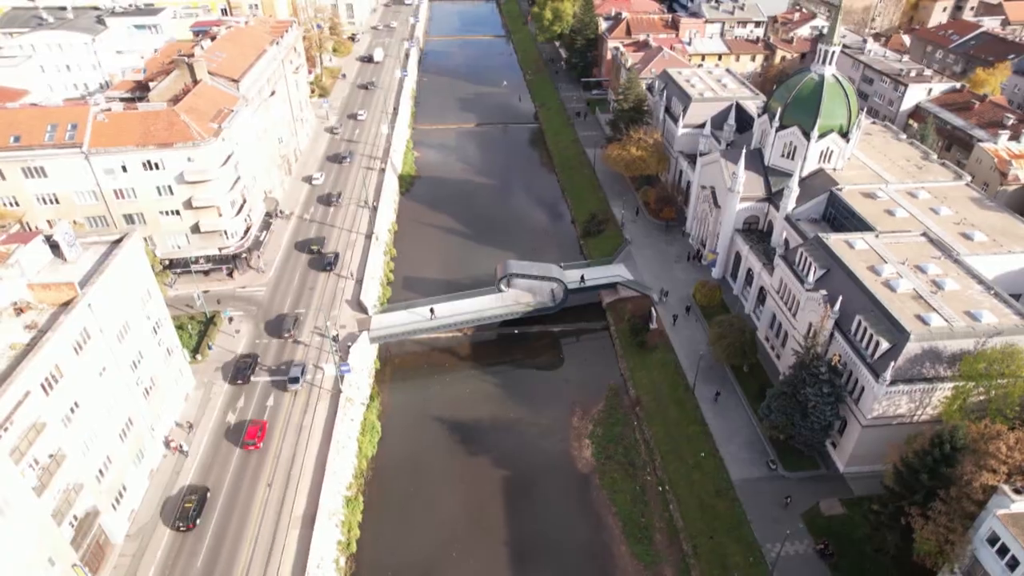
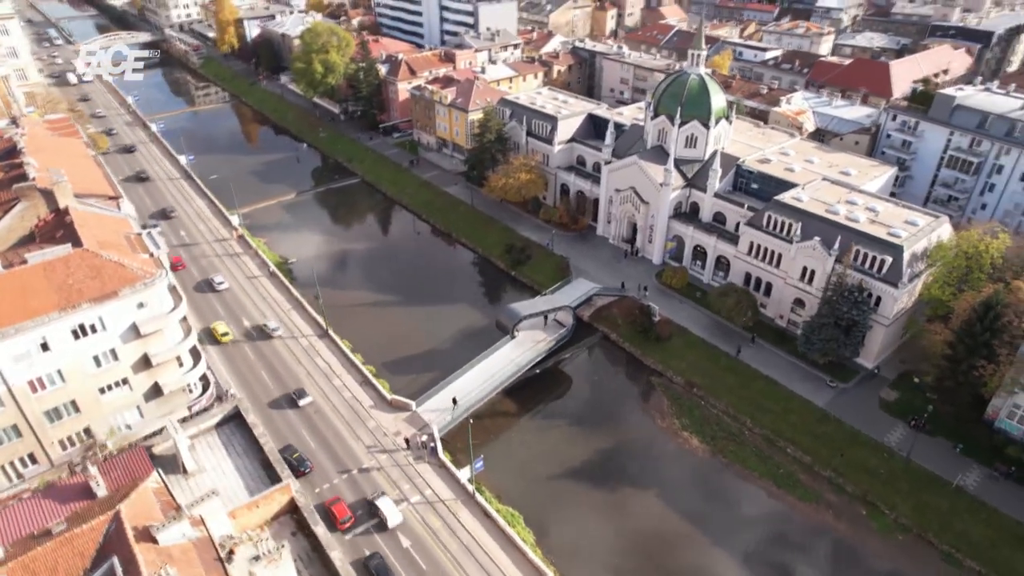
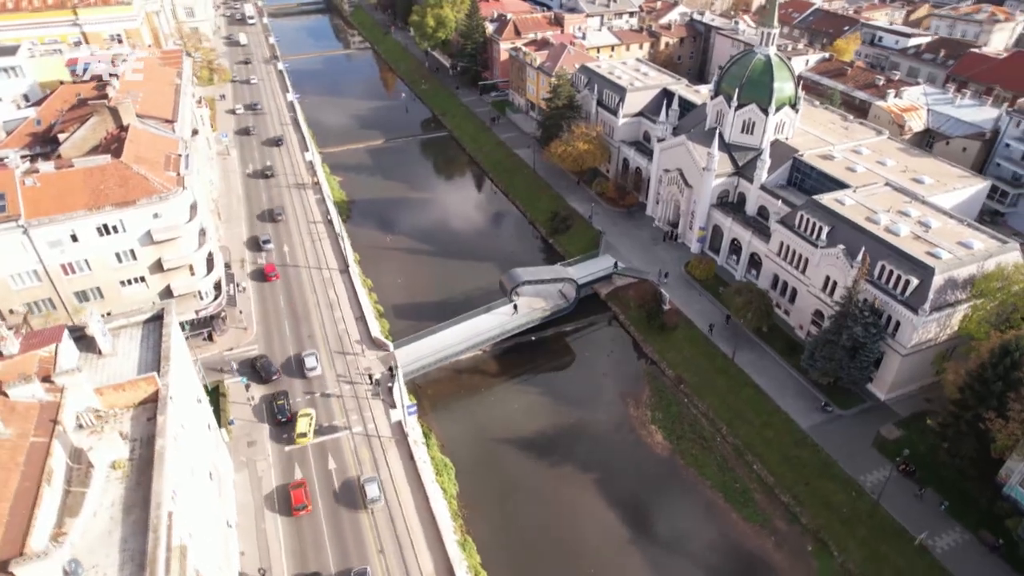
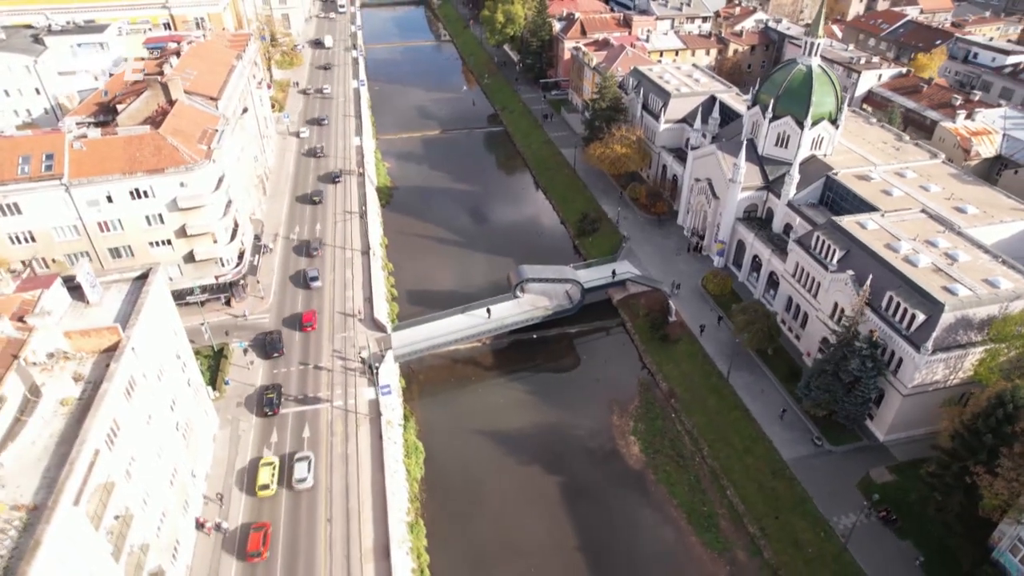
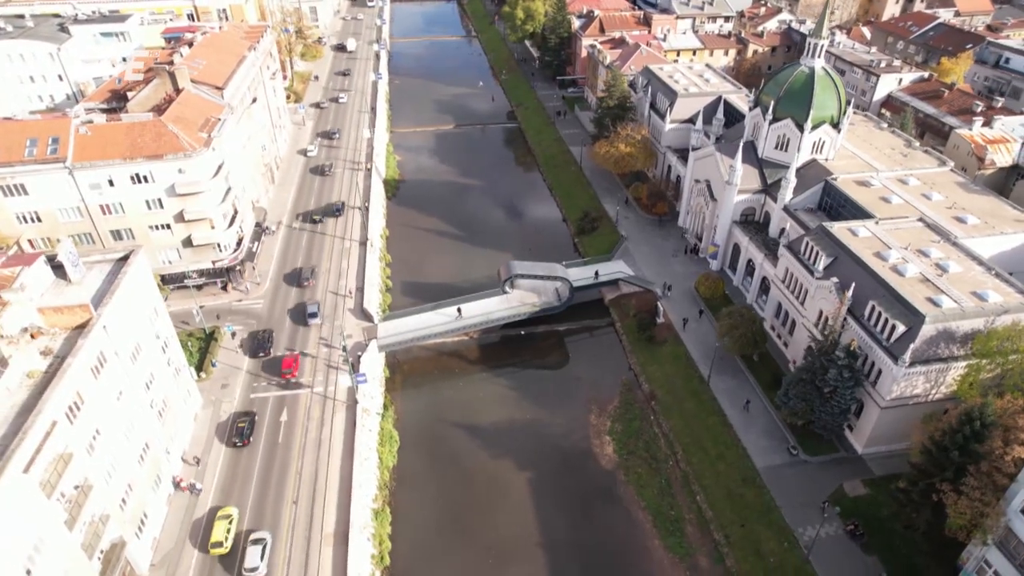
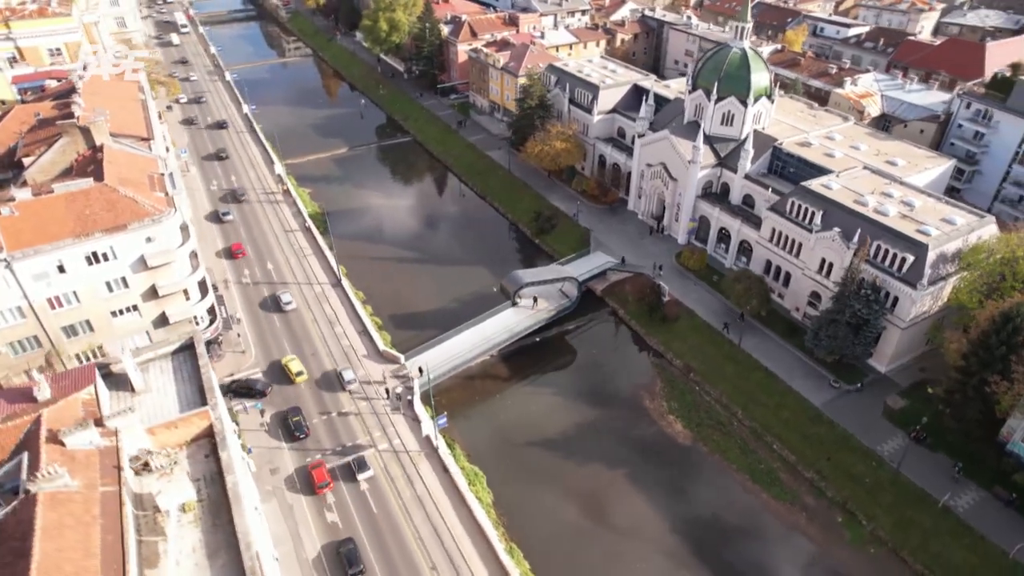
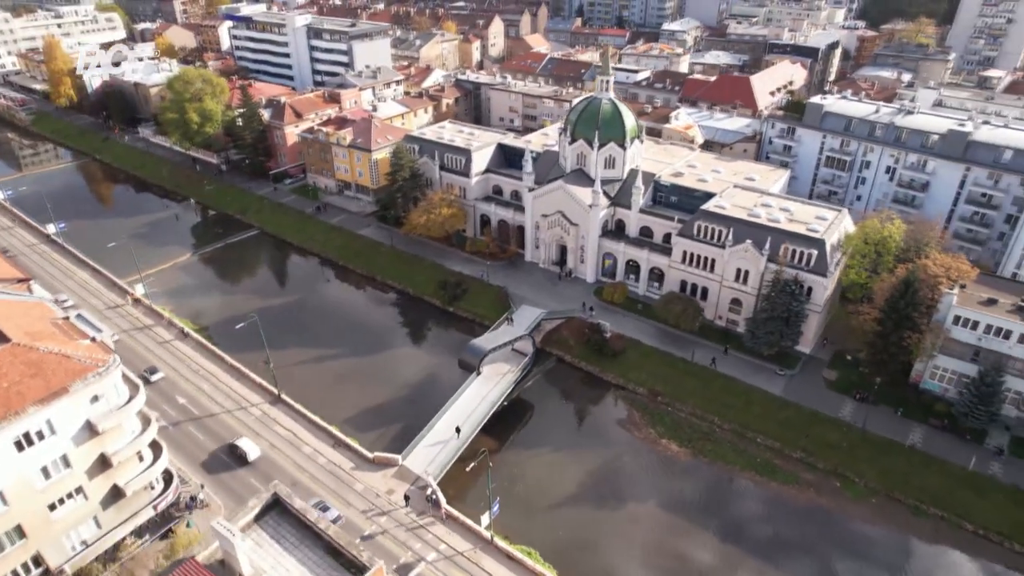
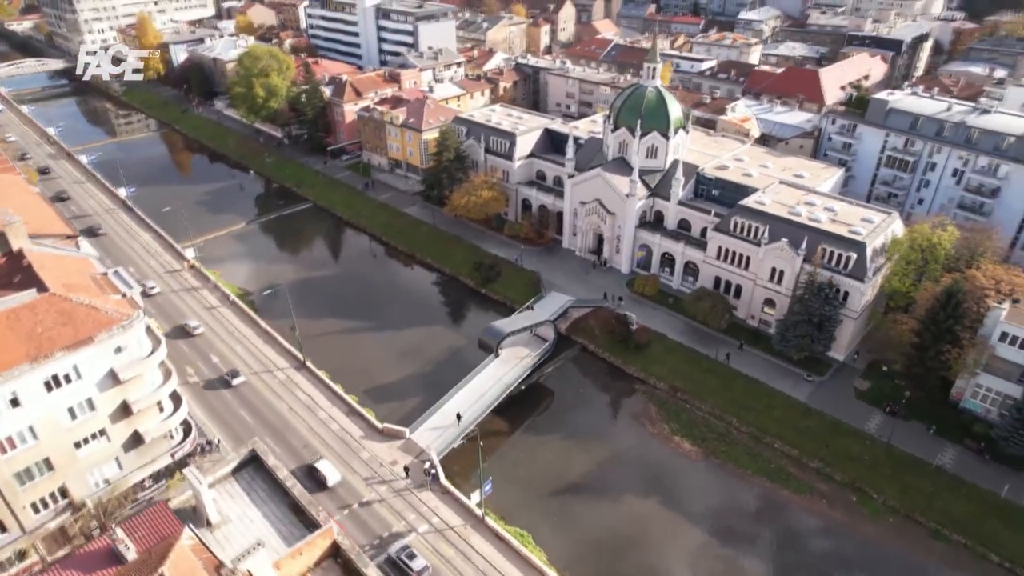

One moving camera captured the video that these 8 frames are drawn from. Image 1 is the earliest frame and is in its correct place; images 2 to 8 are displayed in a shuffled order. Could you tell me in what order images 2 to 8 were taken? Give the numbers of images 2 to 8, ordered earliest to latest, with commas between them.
5, 4, 3, 6, 2, 8, 7
